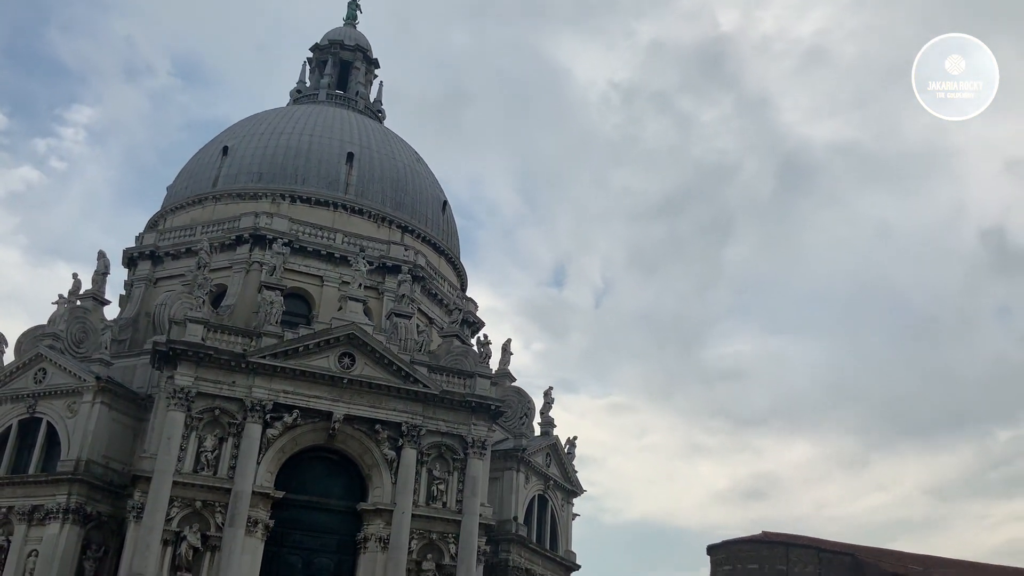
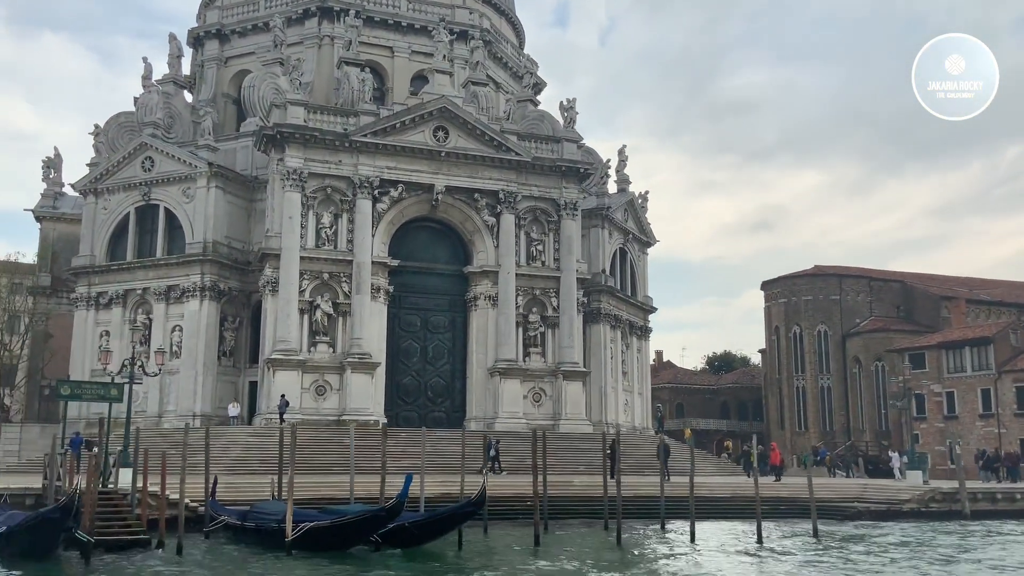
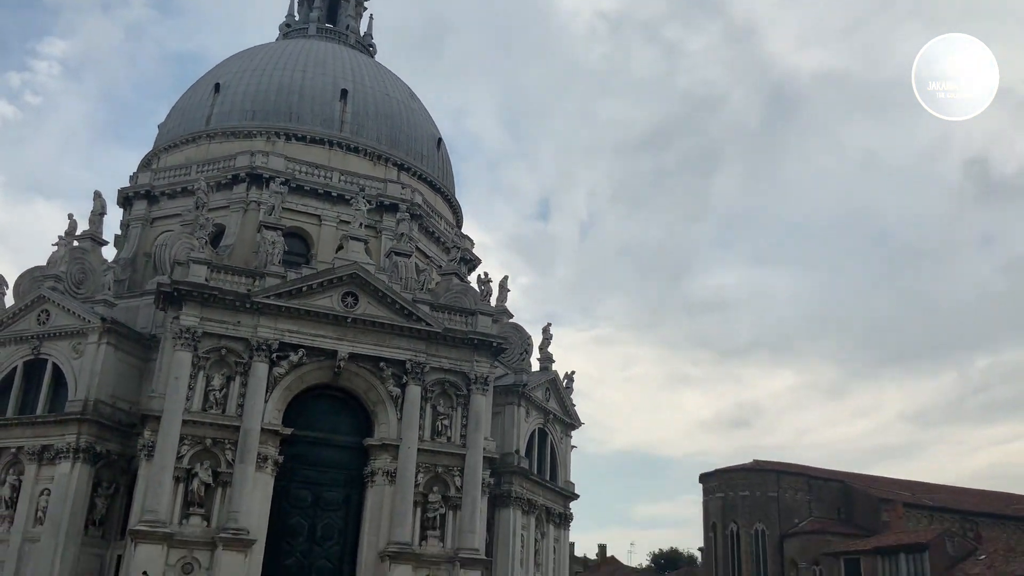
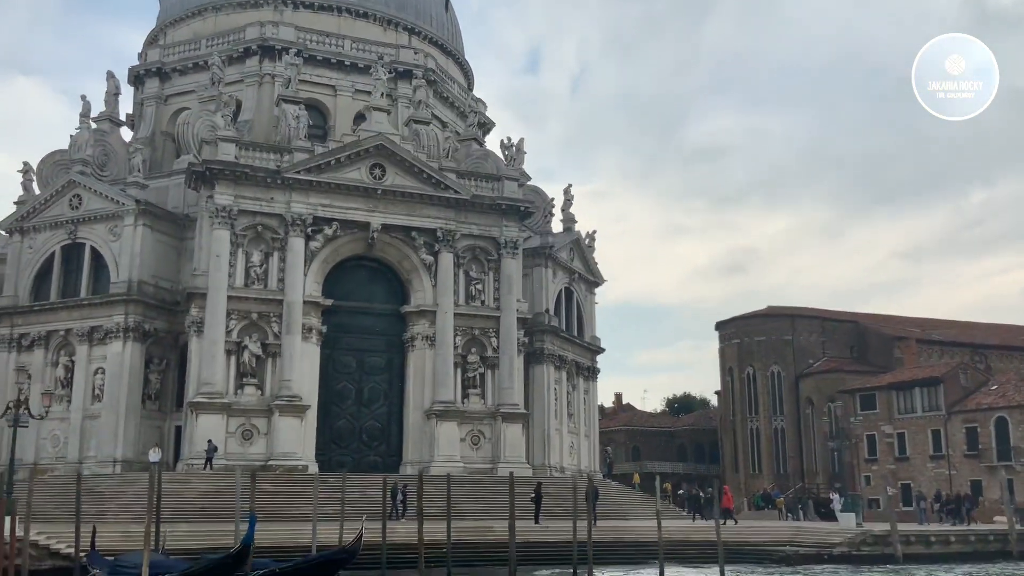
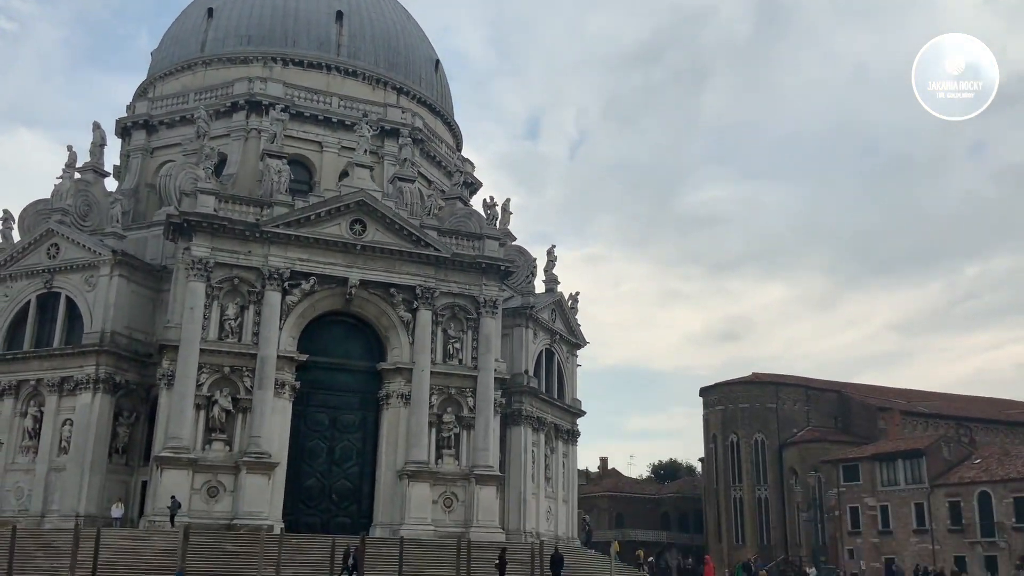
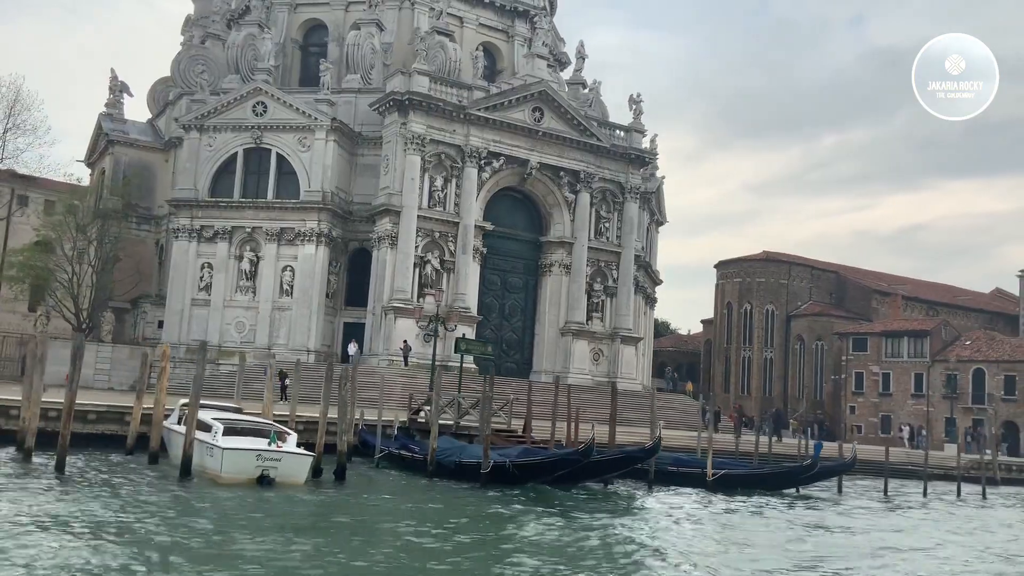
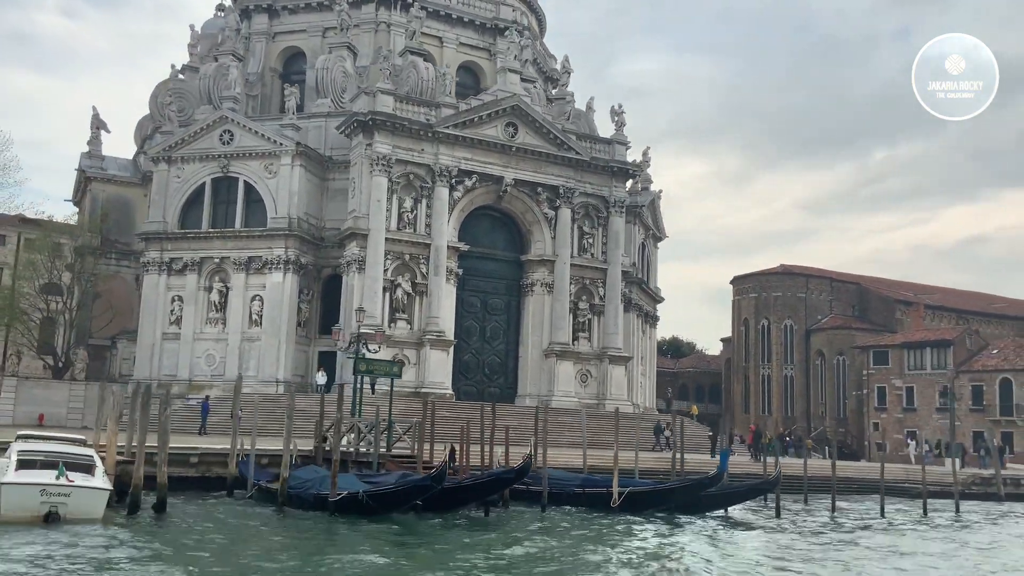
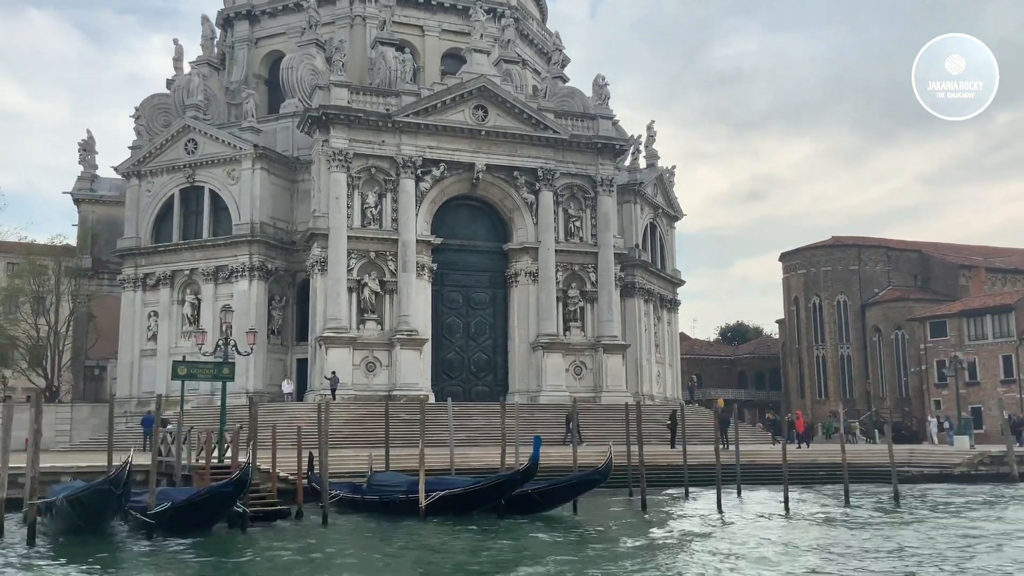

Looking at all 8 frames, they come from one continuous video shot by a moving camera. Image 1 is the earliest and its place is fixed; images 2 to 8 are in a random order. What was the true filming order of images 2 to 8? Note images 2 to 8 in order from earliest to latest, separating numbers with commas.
3, 5, 4, 2, 8, 7, 6
